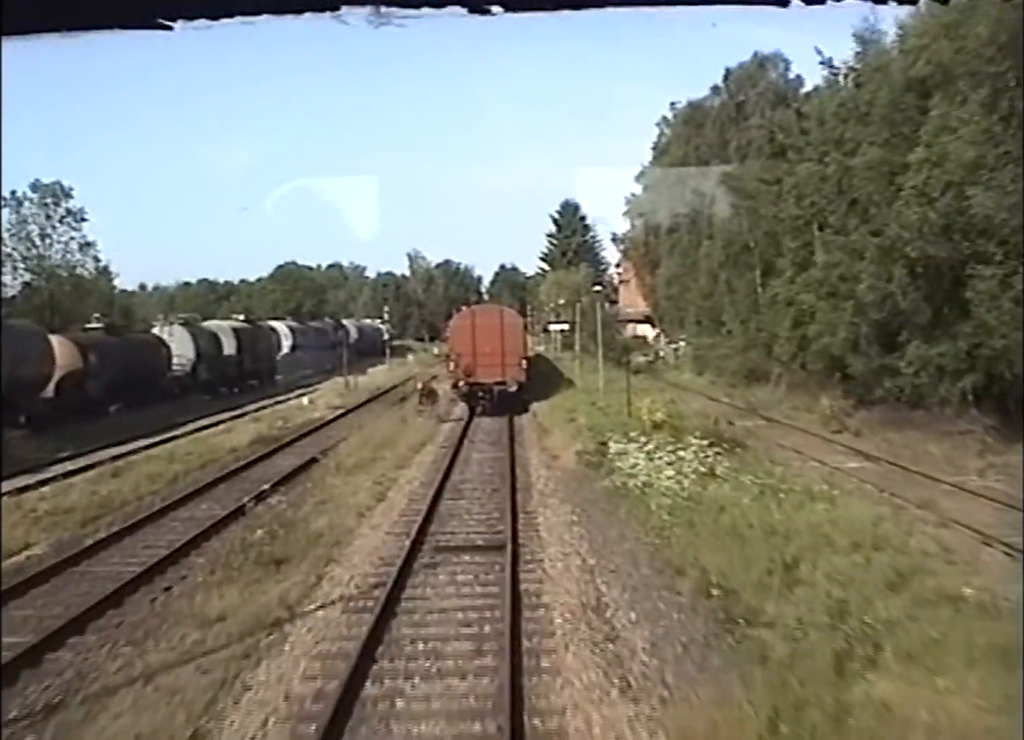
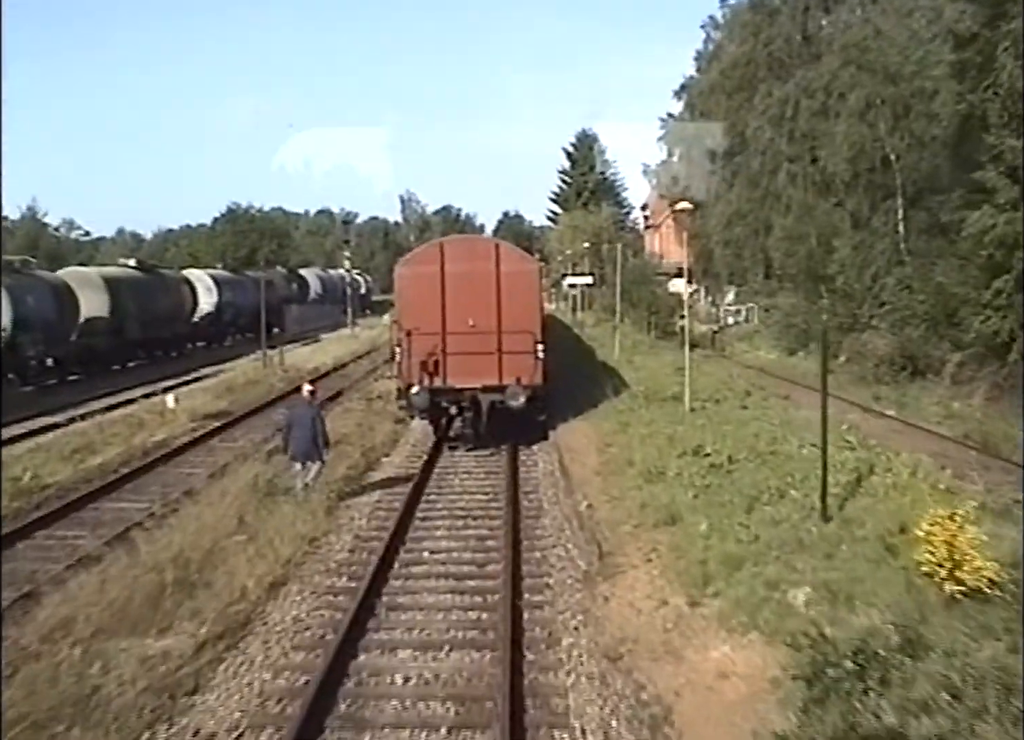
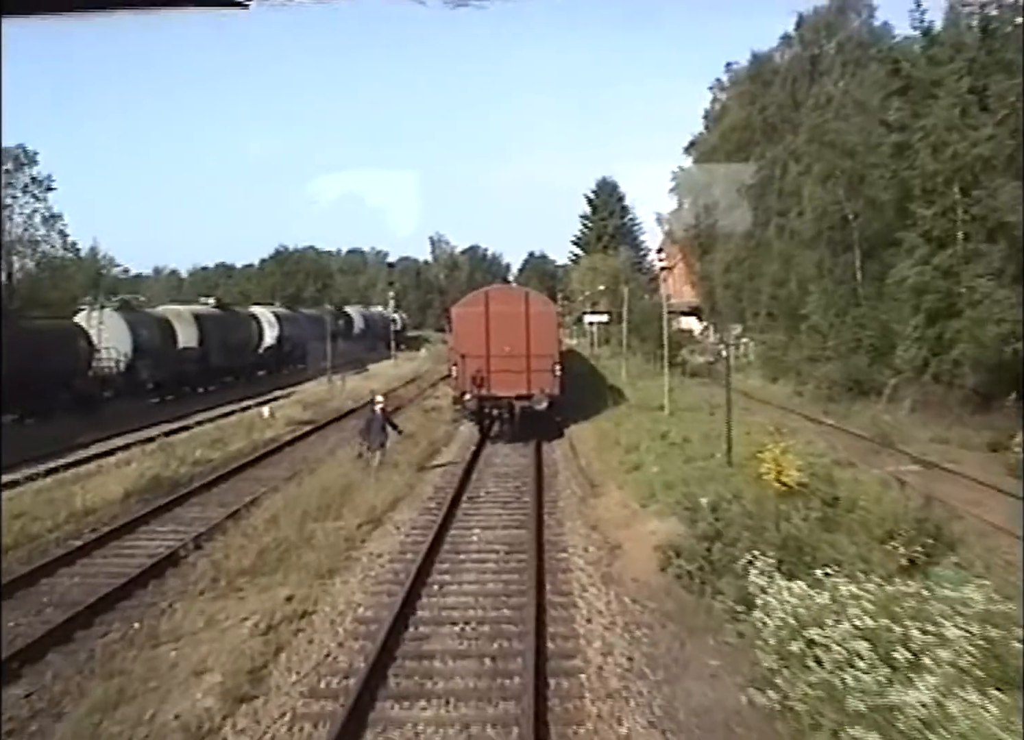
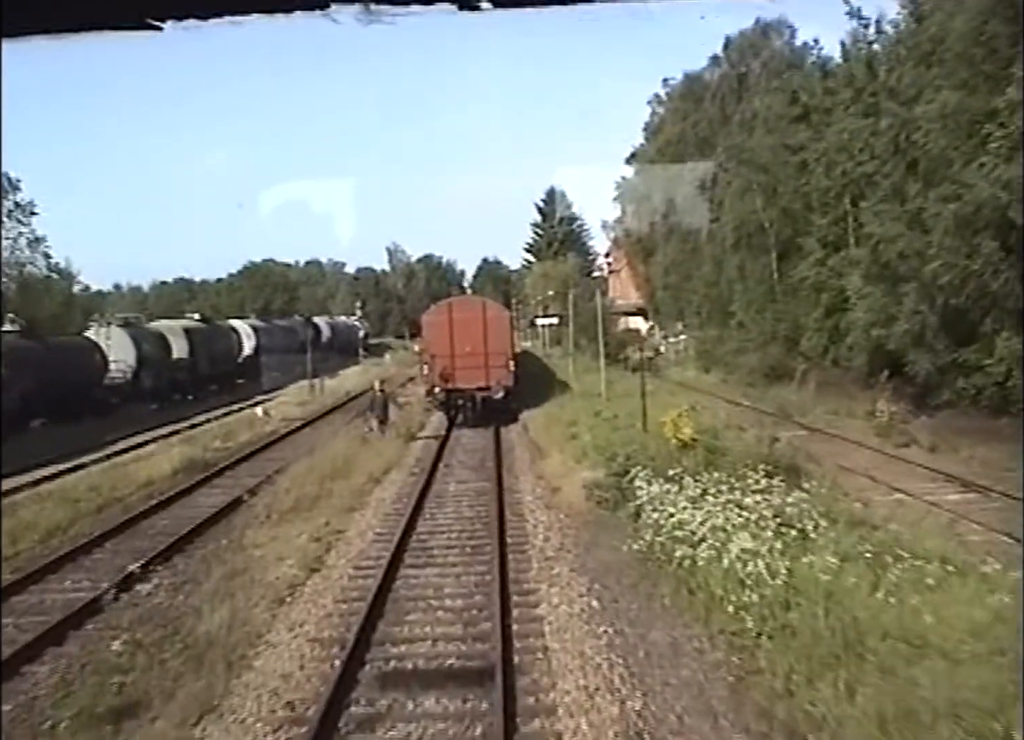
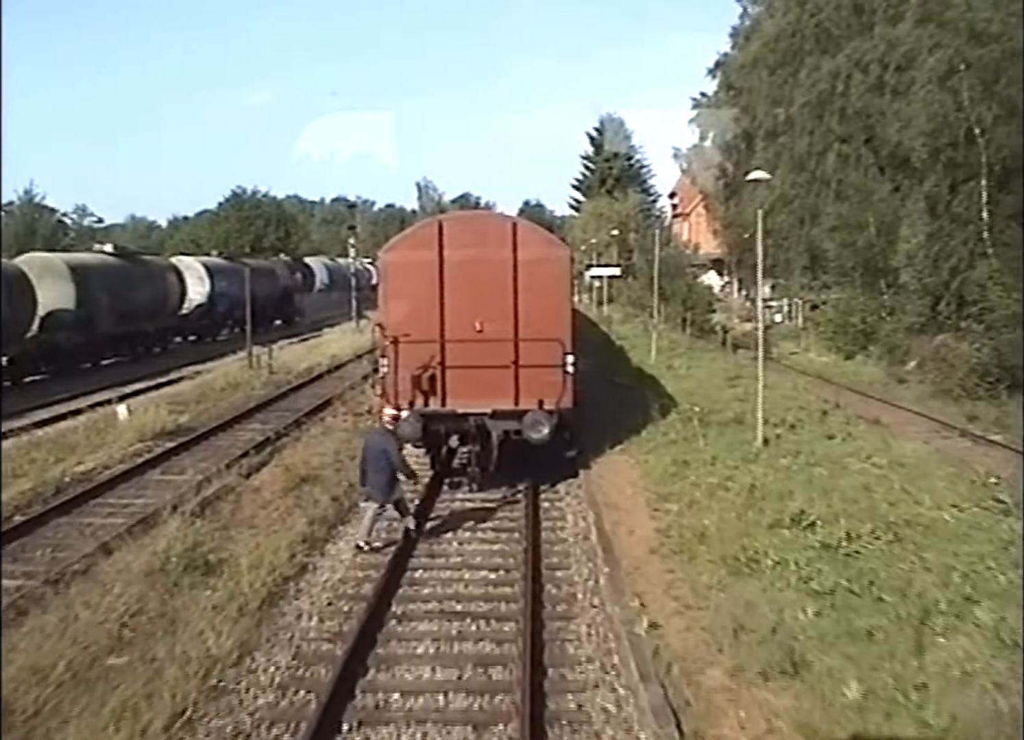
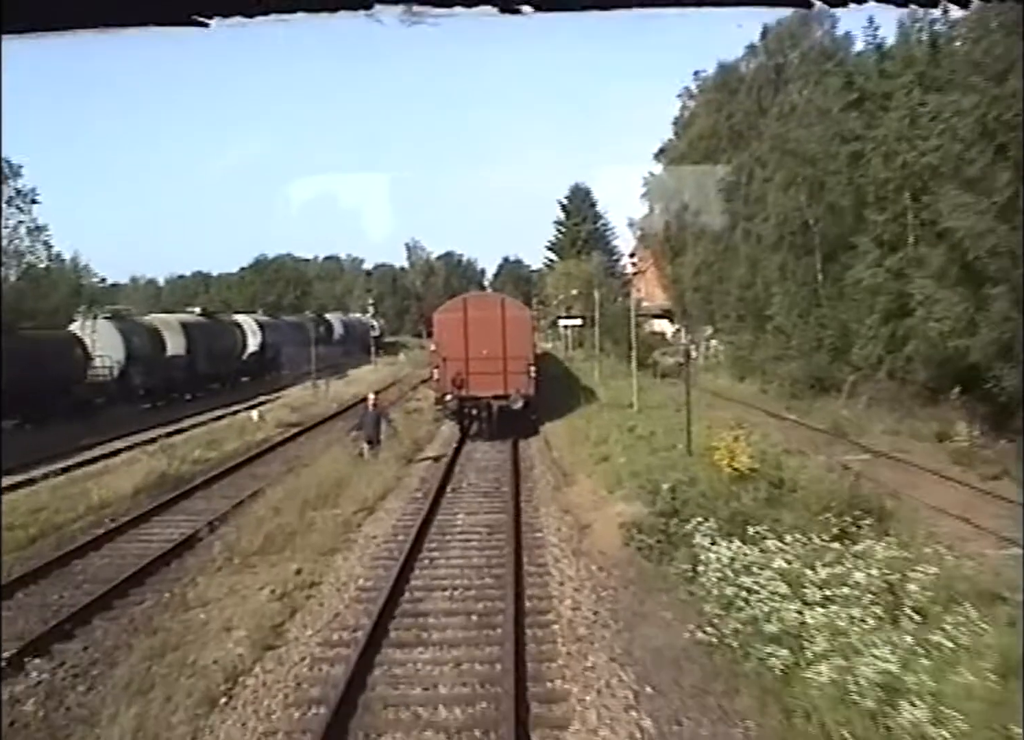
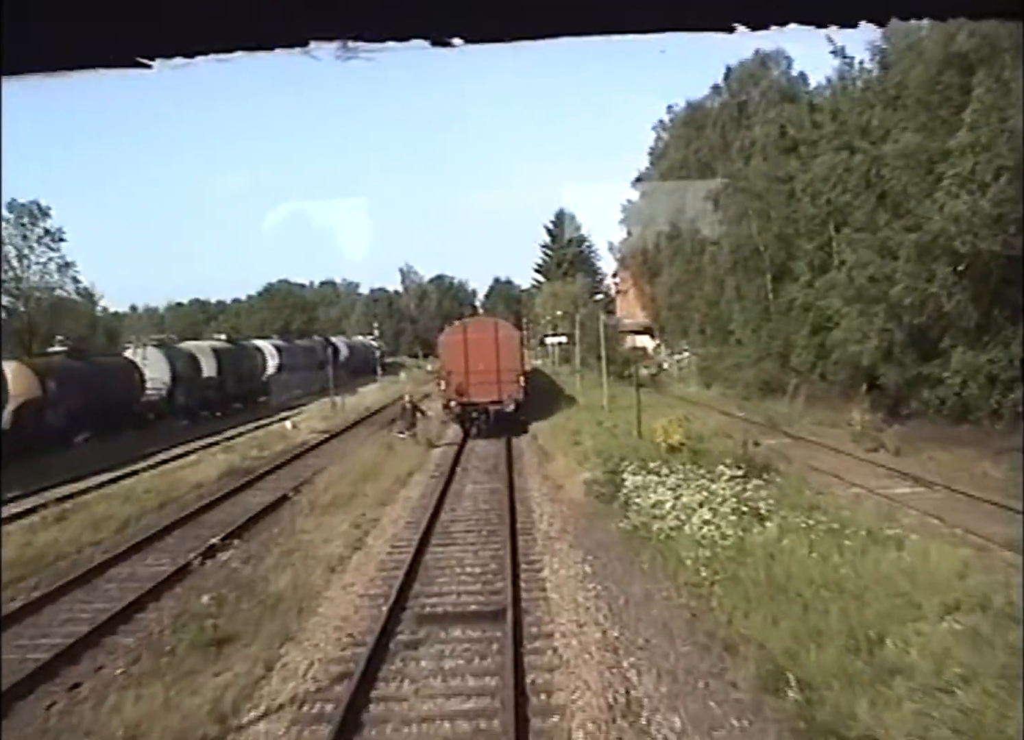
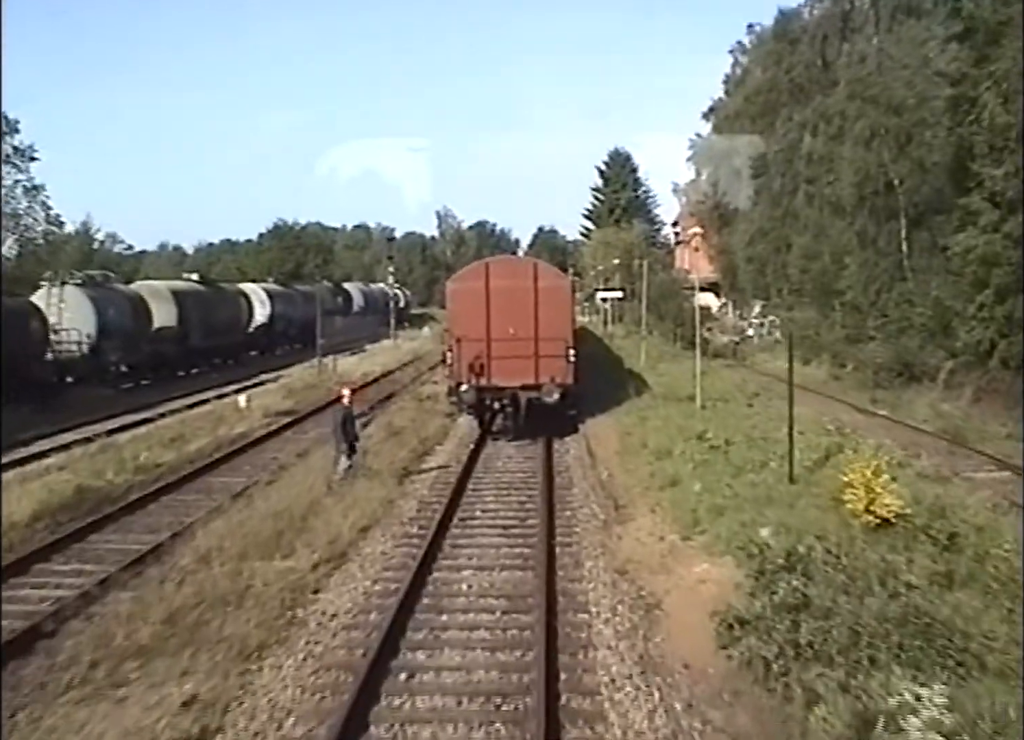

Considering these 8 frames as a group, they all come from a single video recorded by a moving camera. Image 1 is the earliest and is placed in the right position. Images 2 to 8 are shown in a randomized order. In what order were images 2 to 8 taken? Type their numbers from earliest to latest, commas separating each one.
7, 4, 6, 3, 8, 2, 5
